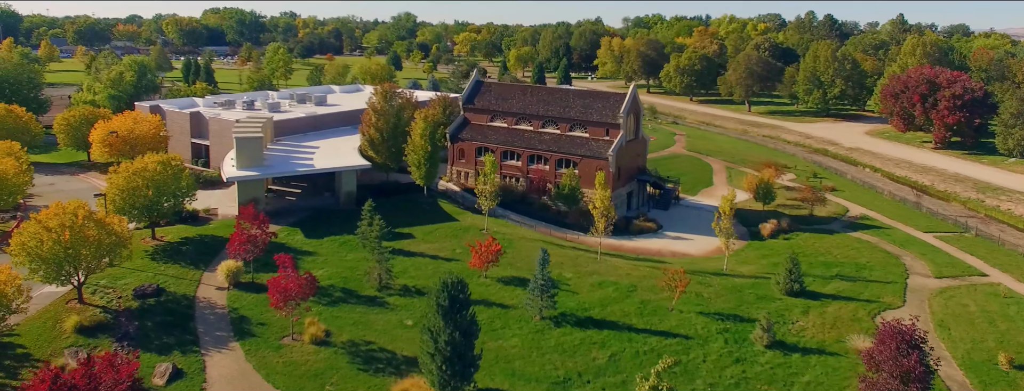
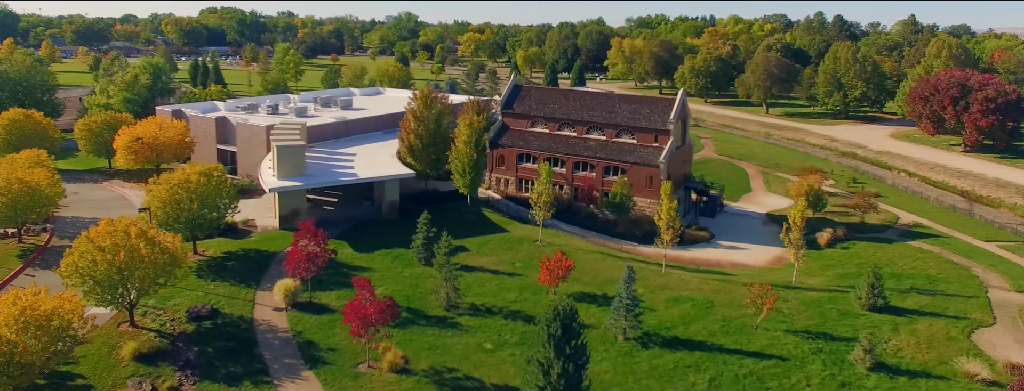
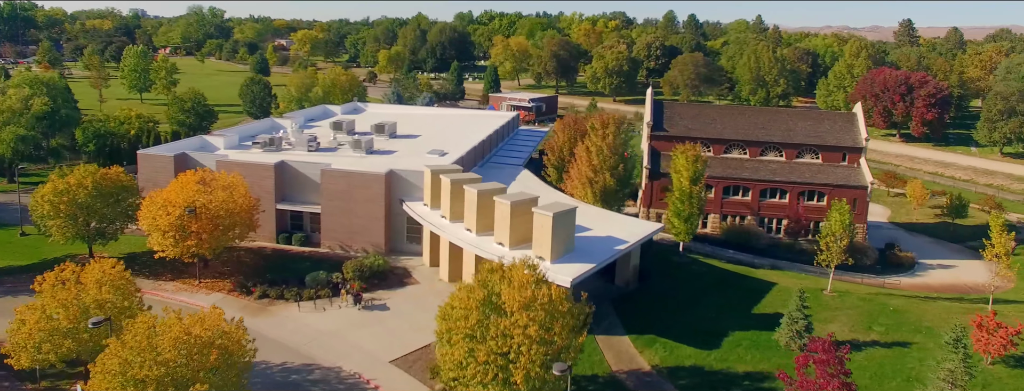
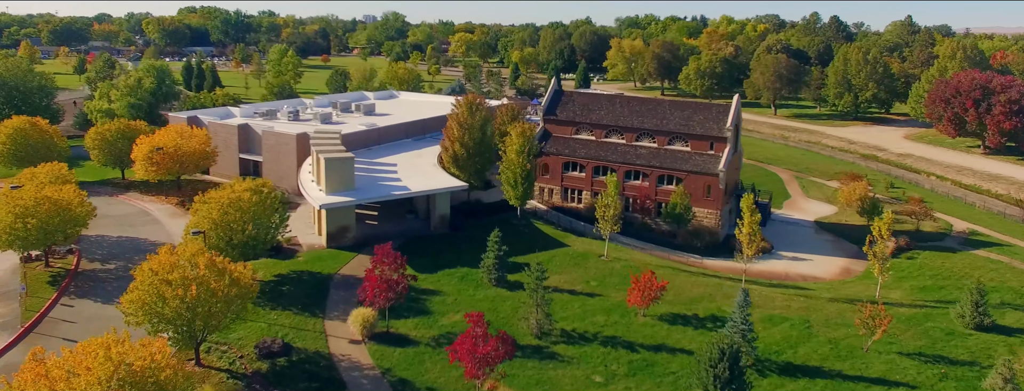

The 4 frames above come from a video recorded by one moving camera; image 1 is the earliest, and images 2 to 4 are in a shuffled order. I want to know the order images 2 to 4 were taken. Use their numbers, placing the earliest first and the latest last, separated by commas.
2, 4, 3
